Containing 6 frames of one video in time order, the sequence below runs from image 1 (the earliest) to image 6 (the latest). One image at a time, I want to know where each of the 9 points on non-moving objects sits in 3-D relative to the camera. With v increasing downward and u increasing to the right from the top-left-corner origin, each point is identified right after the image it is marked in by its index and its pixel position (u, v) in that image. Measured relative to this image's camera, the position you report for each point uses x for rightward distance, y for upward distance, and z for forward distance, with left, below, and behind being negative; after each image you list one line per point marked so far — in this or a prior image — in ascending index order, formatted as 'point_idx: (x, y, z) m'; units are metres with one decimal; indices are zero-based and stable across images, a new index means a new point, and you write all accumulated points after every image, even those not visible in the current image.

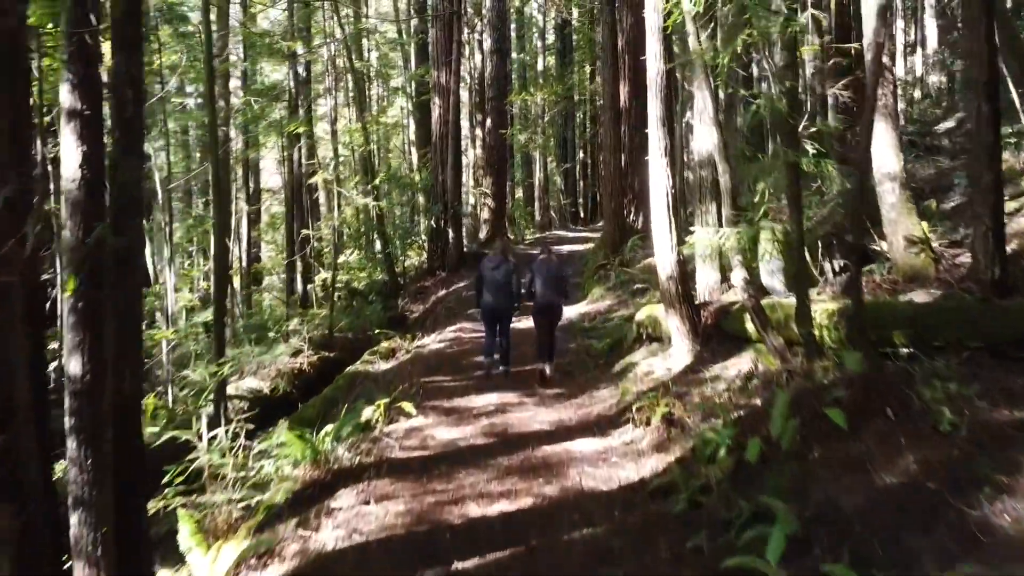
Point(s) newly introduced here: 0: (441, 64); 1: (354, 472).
0: (-1.5, +4.6, +15.7) m
1: (-1.1, -1.3, +5.2) m
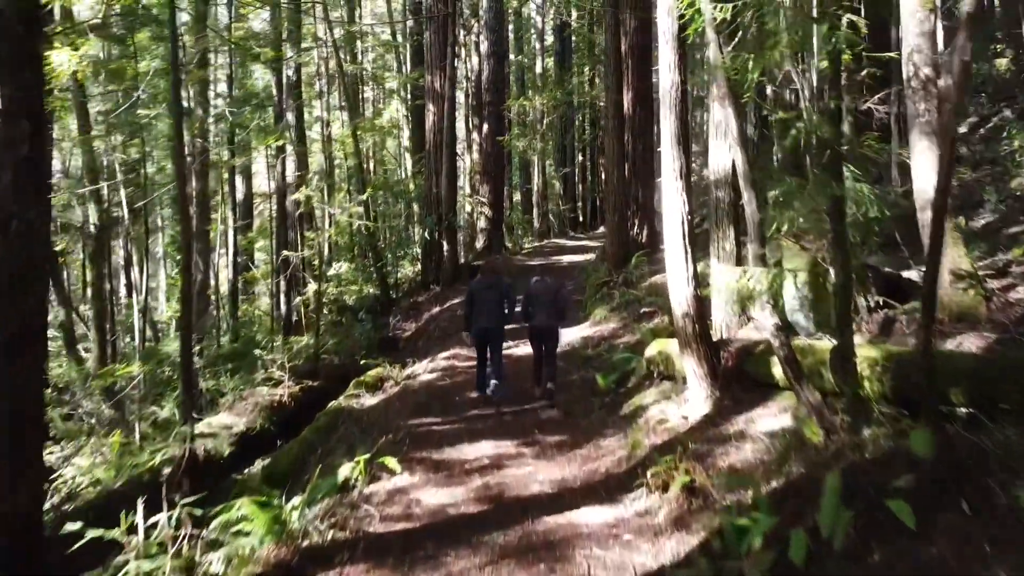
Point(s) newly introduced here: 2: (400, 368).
0: (-1.5, +4.3, +15.0) m
1: (-1.1, -1.6, +4.5) m
2: (-1.5, -1.1, +9.8) m
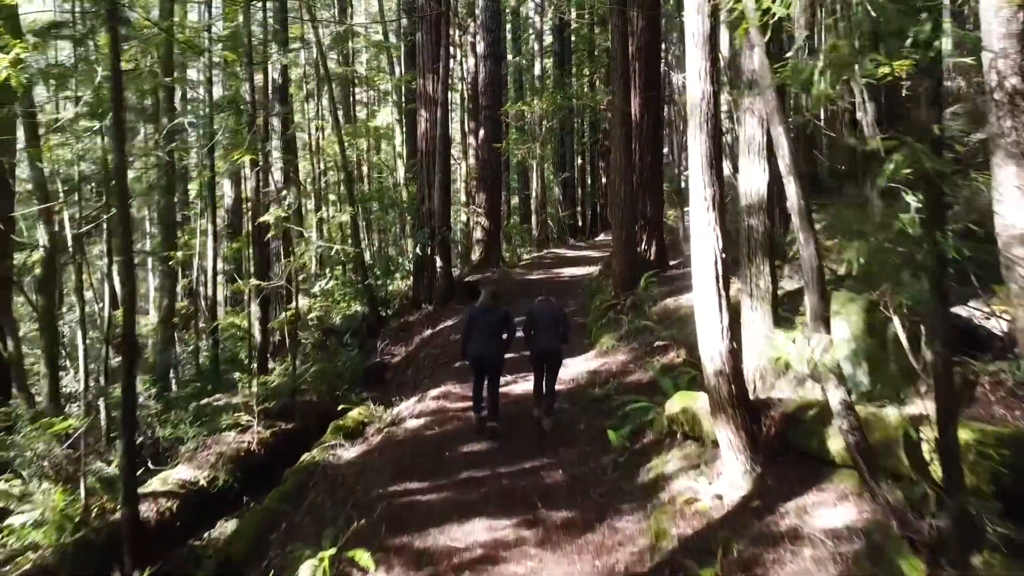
0: (-1.6, +4.0, +14.0) m
1: (-1.1, -1.9, +3.5) m
2: (-1.5, -1.4, +8.7) m
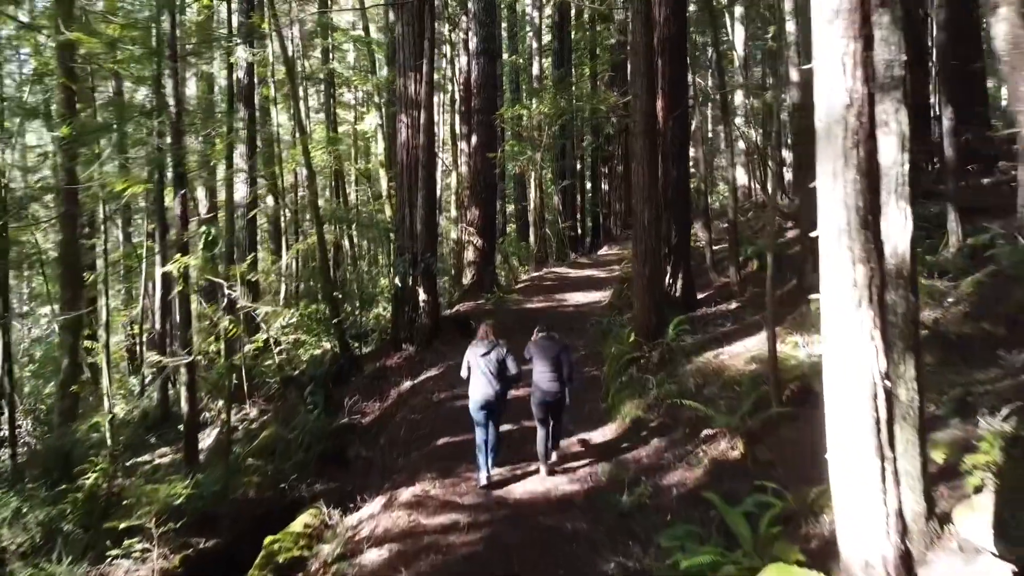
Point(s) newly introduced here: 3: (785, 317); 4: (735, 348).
0: (-1.6, +3.4, +11.8) m
1: (-1.1, -2.5, +1.3) m
2: (-1.5, -2.0, +6.6) m
3: (+3.2, -0.4, +9.0) m
4: (+2.5, -0.7, +8.5) m
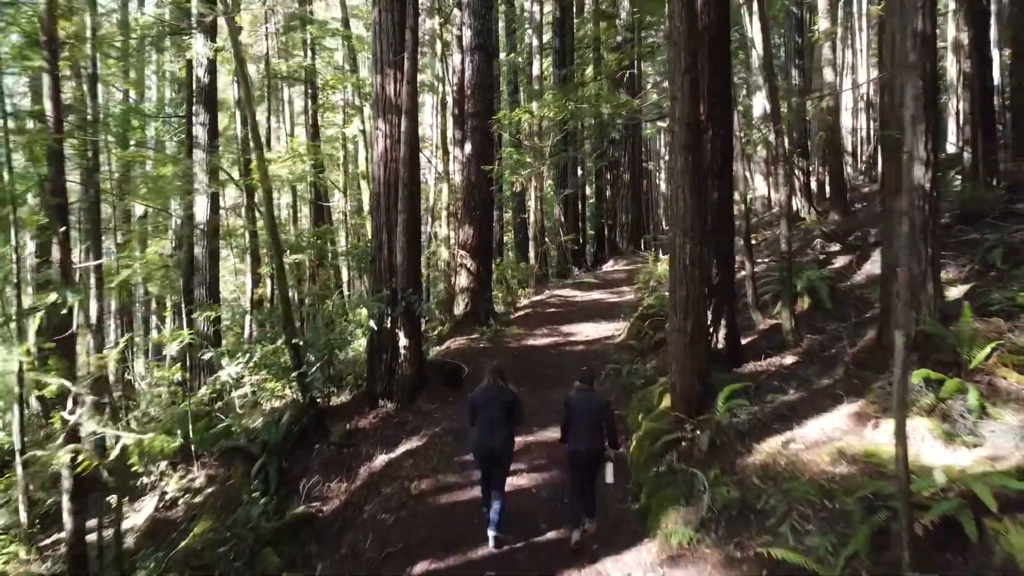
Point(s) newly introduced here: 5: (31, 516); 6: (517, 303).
0: (-1.6, +2.9, +9.7) m
1: (-1.0, -3.0, -0.8) m
2: (-1.5, -2.5, +4.5) m
3: (+3.3, -0.9, +6.9) m
4: (+2.5, -1.2, +6.4) m
5: (-6.5, -3.1, +10.3) m
6: (+0.1, -0.3, +16.5) m
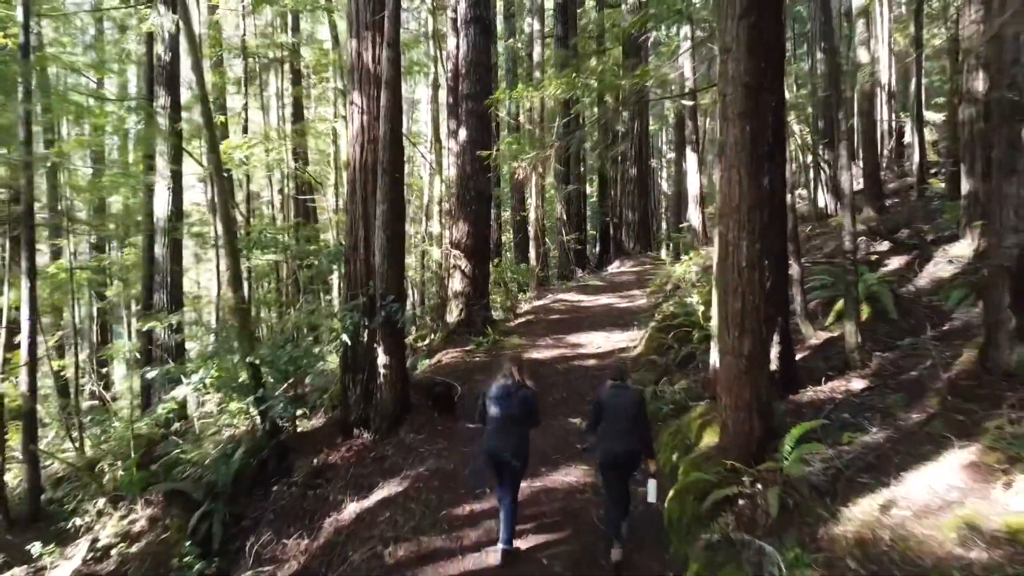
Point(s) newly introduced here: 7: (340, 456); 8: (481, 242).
0: (-1.6, +2.8, +8.1) m
1: (-1.0, -3.0, -2.4) m
2: (-1.4, -2.6, +2.8) m
3: (+3.3, -1.0, +5.3) m
4: (+2.5, -1.3, +4.8) m
5: (-6.5, -3.2, +8.6) m
6: (+0.1, -0.4, +14.9) m
7: (-1.7, -1.7, +7.6) m
8: (-0.5, +0.8, +12.0) m
